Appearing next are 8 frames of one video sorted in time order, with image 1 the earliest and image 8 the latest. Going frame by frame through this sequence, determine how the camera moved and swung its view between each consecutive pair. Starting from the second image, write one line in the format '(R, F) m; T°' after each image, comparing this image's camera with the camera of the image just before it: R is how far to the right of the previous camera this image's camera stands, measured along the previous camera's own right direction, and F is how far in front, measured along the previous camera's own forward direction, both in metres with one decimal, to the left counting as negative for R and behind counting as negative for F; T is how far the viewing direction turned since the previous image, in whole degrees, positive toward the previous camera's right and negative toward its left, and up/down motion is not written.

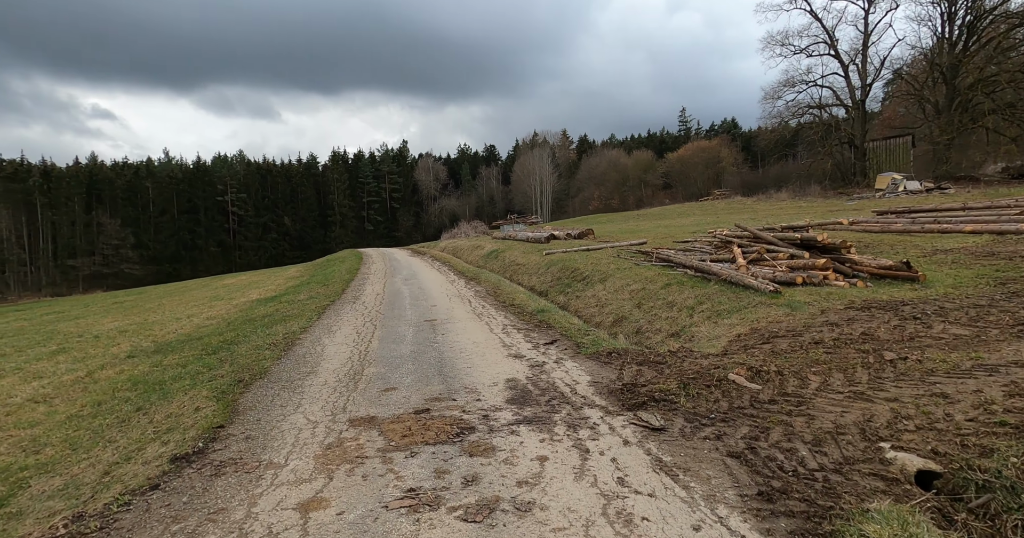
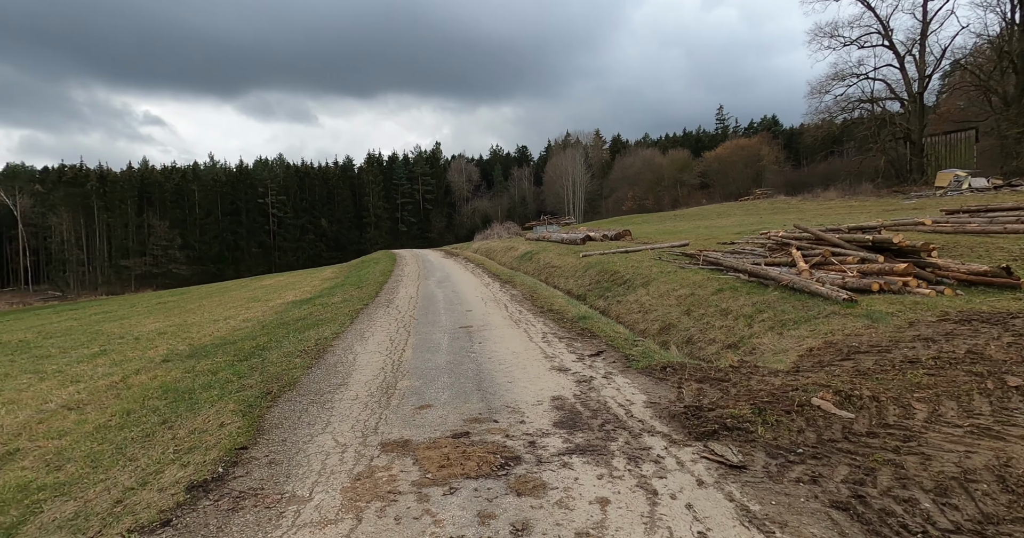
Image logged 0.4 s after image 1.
(-0.1, +0.6) m; -3°
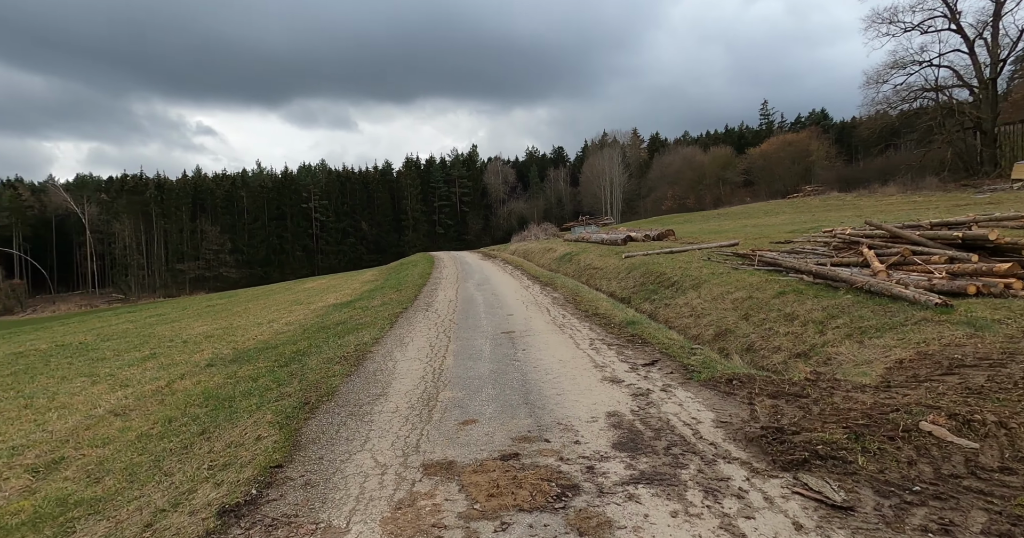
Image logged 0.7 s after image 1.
(-0.1, +0.5) m; -4°
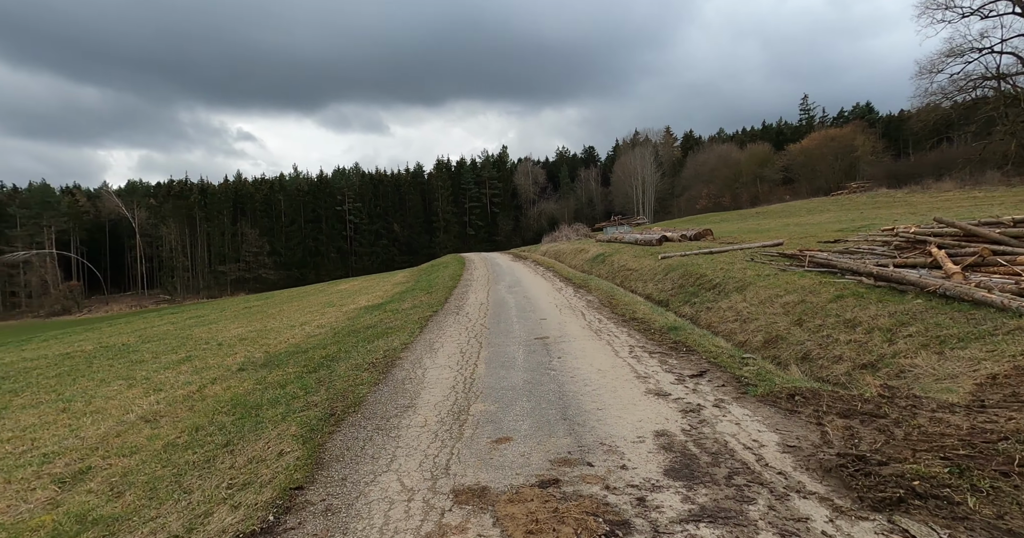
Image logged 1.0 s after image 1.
(-0.1, +0.4) m; -3°
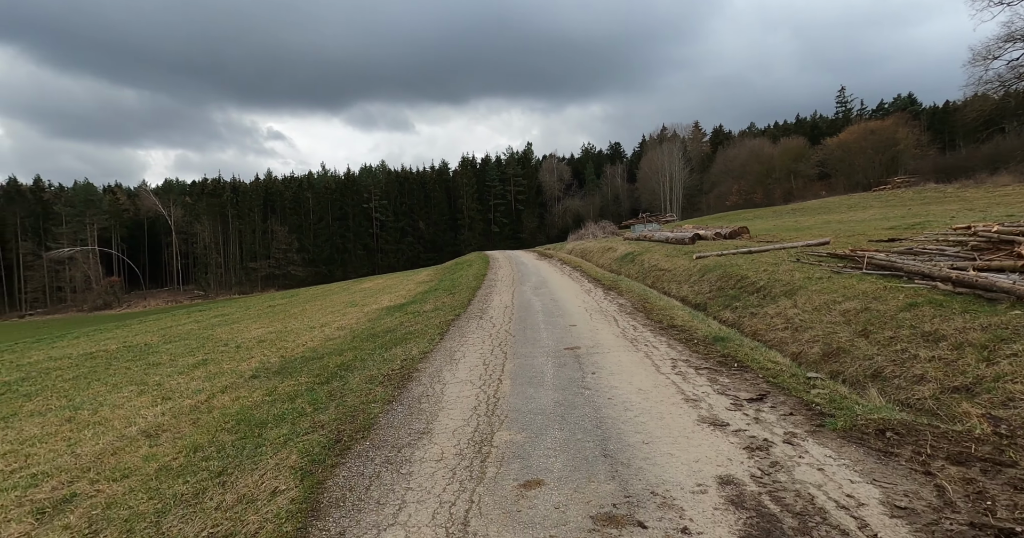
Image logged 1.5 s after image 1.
(0.0, +0.8) m; -3°
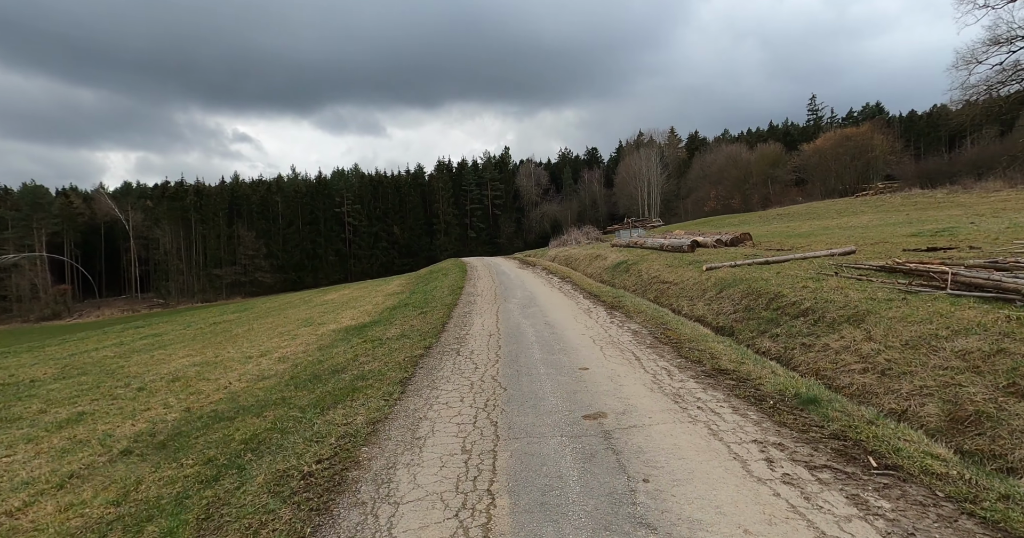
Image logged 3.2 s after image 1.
(-0.2, +2.9) m; +2°
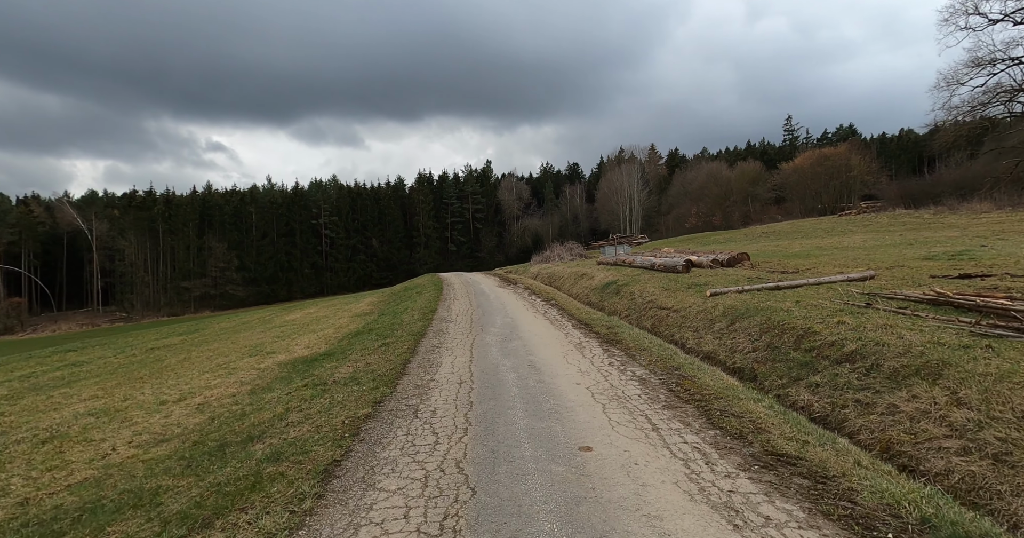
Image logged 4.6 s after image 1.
(+0.1, +2.2) m; +2°
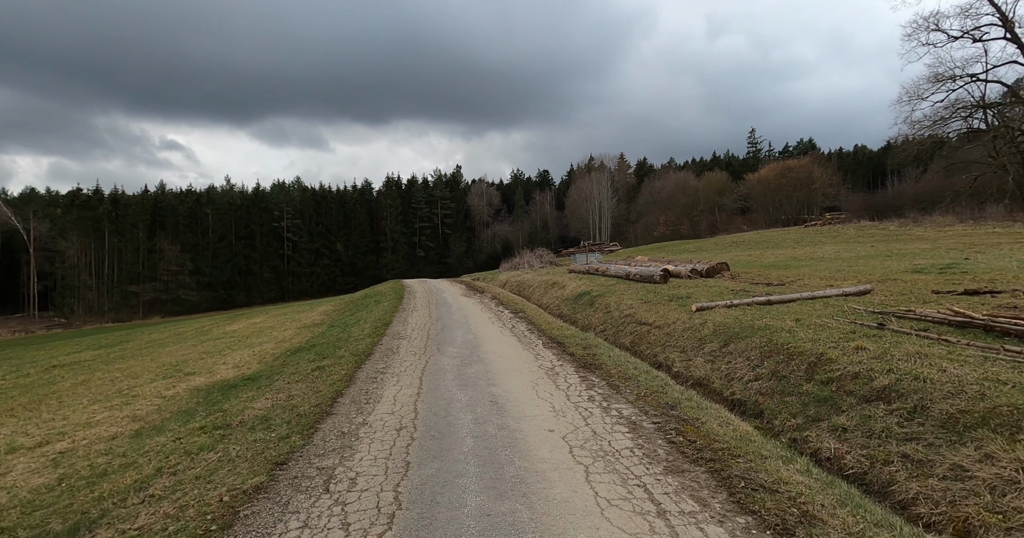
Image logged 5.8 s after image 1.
(+0.2, +1.9) m; +3°
